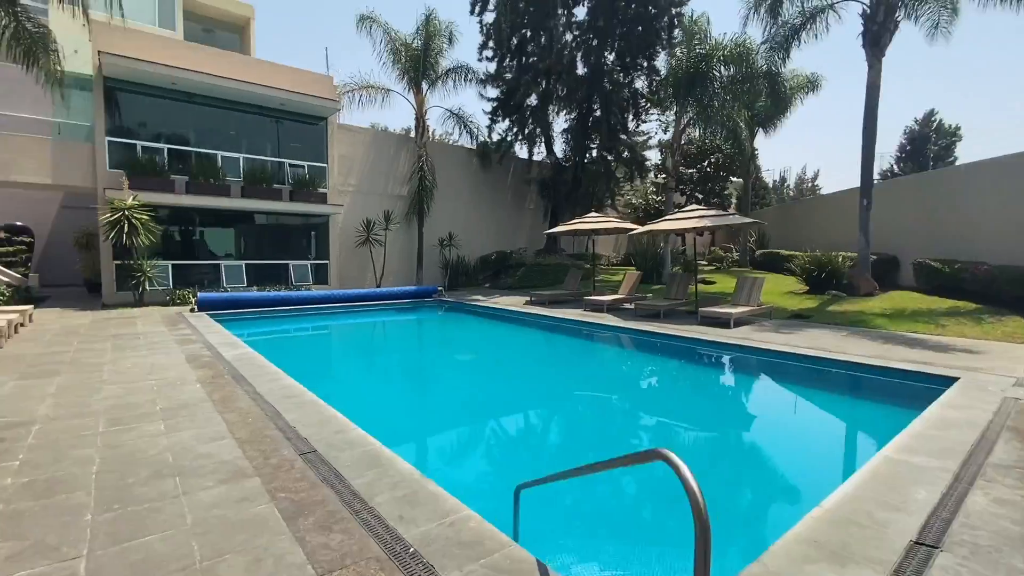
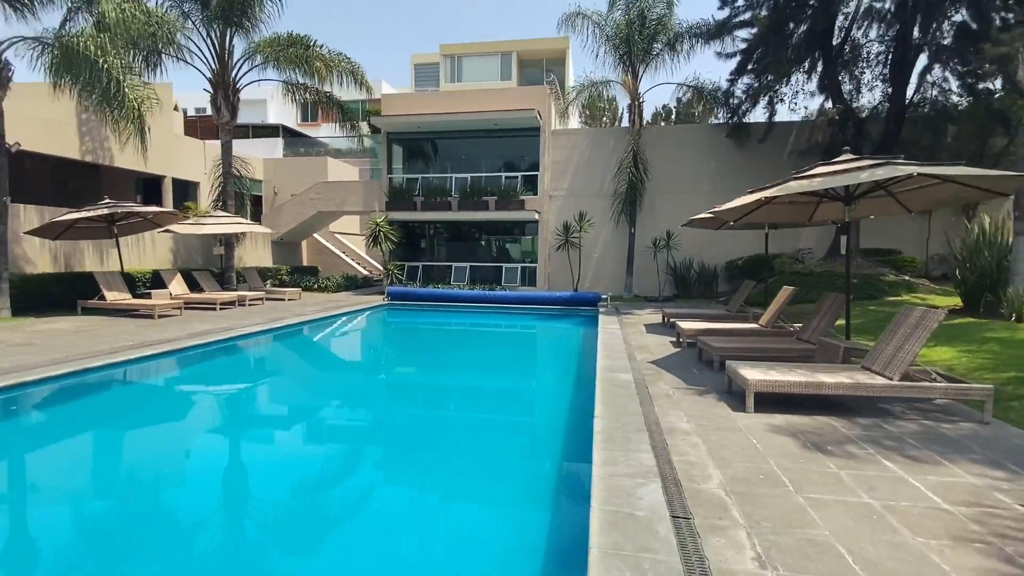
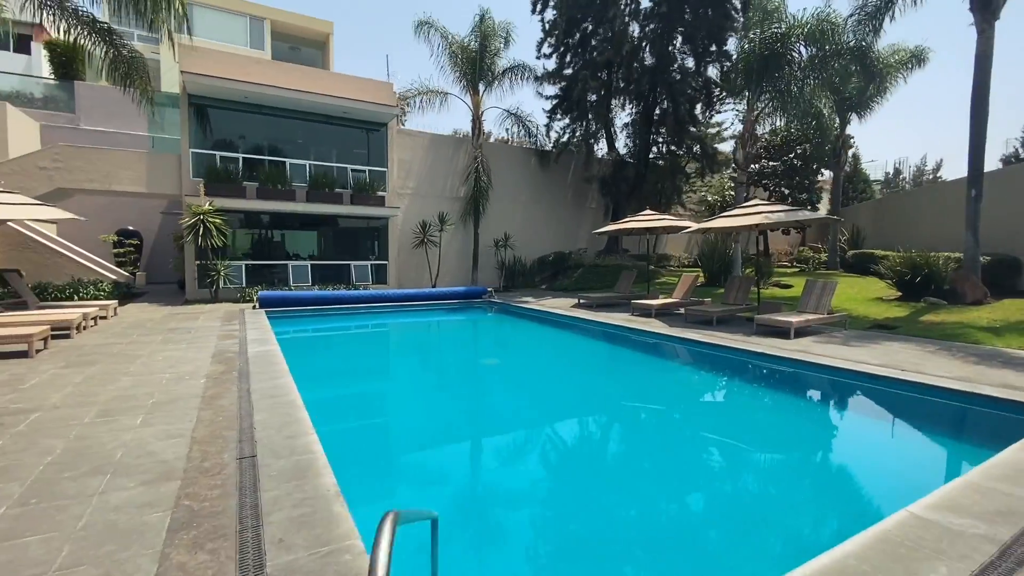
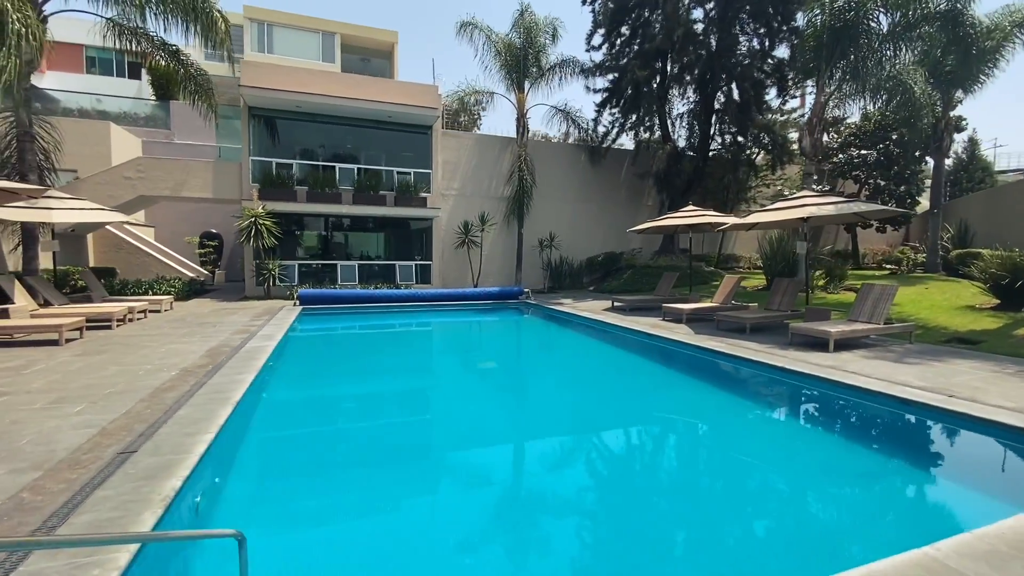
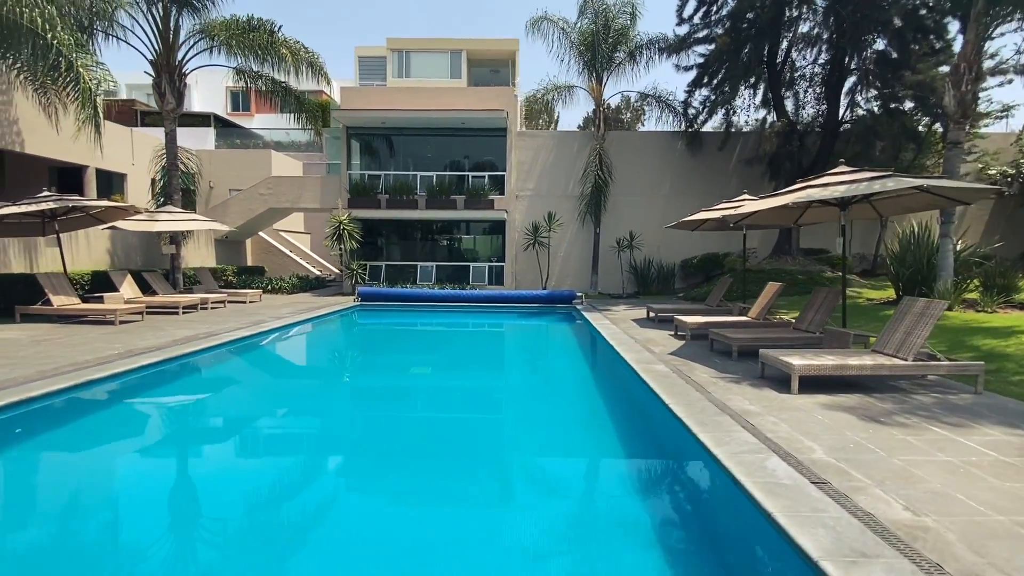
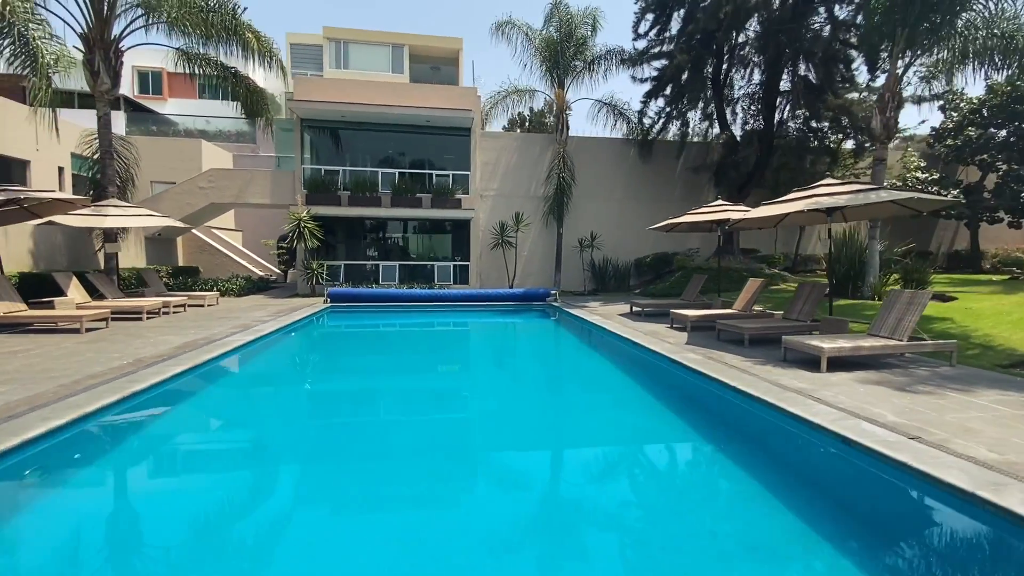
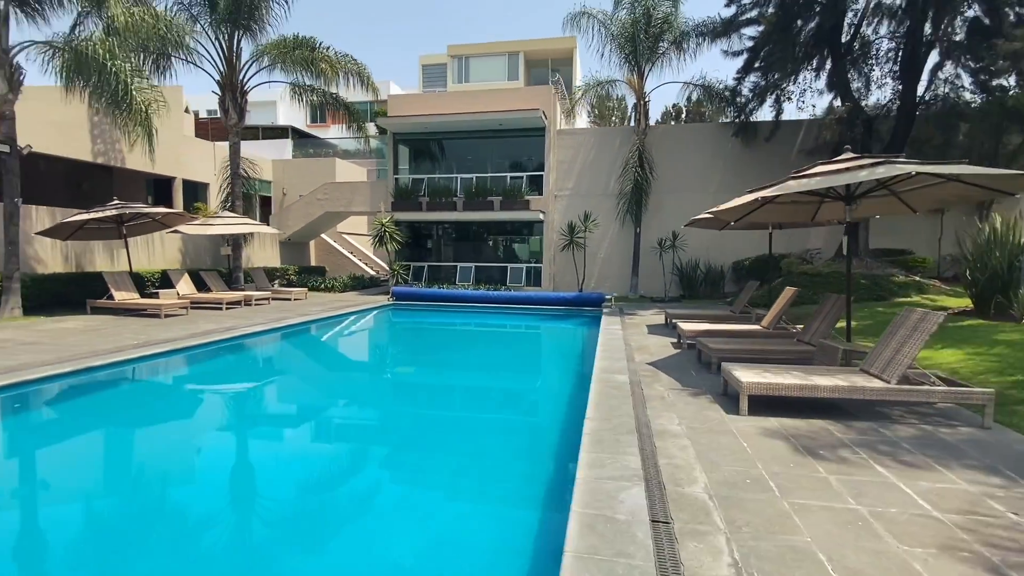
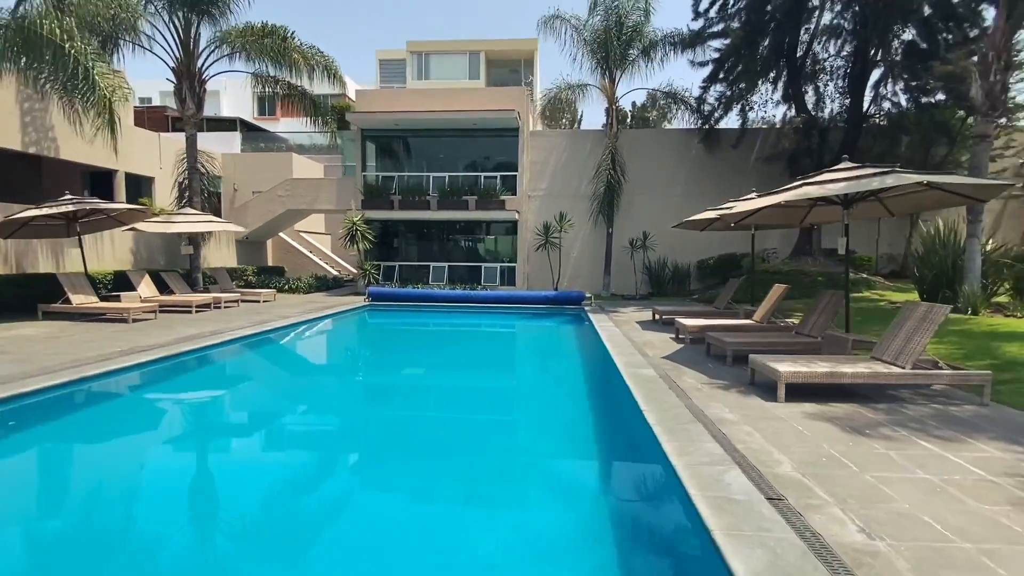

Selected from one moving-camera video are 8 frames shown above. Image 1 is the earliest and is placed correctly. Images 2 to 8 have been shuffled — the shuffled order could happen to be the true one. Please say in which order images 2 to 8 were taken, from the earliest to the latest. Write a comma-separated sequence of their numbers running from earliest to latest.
3, 4, 6, 5, 7, 8, 2
